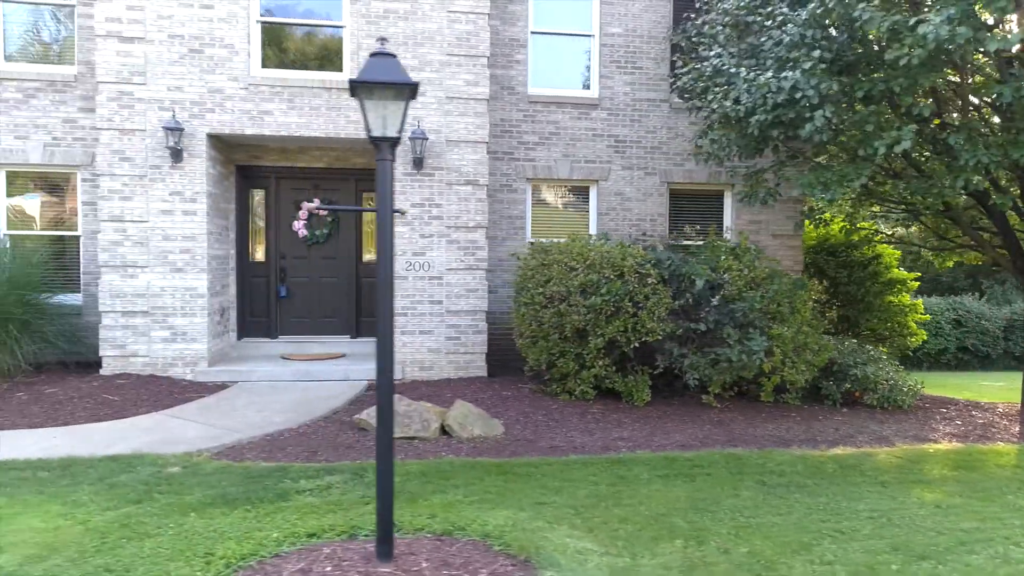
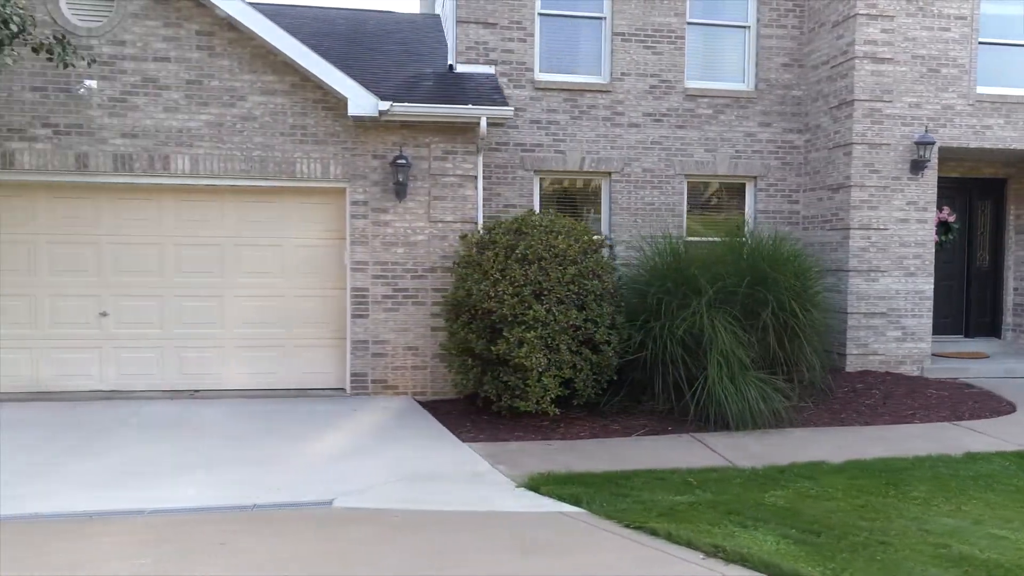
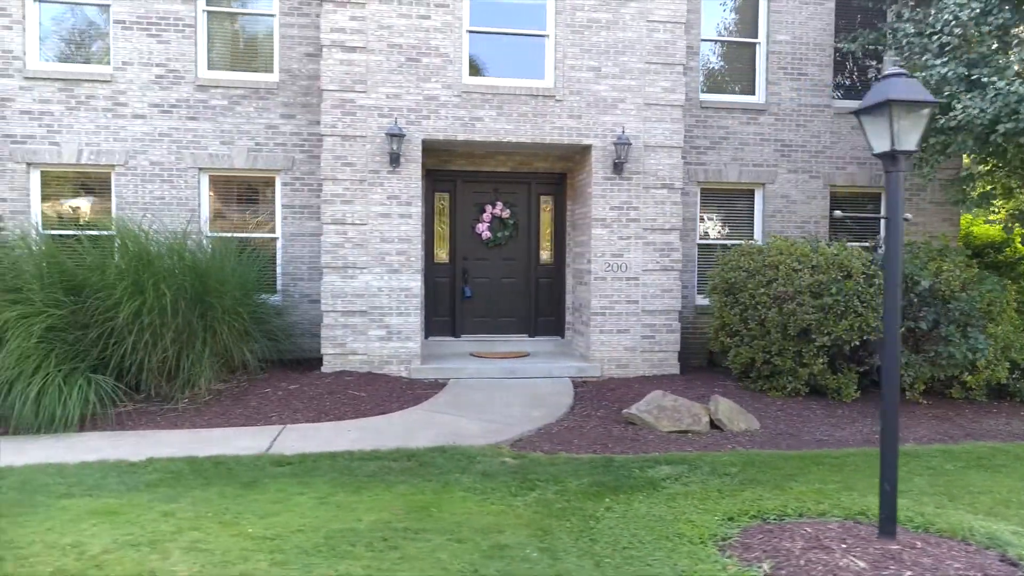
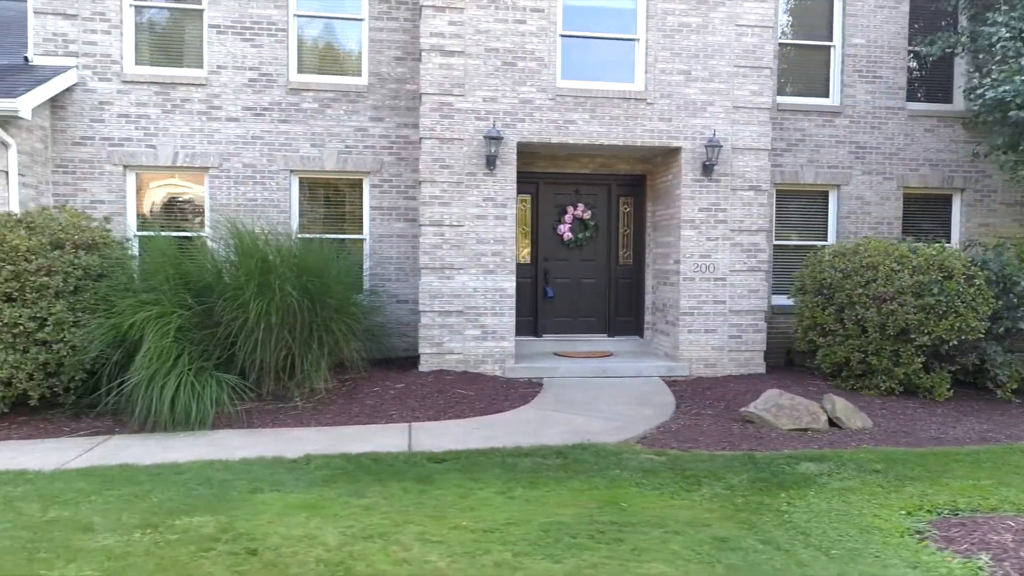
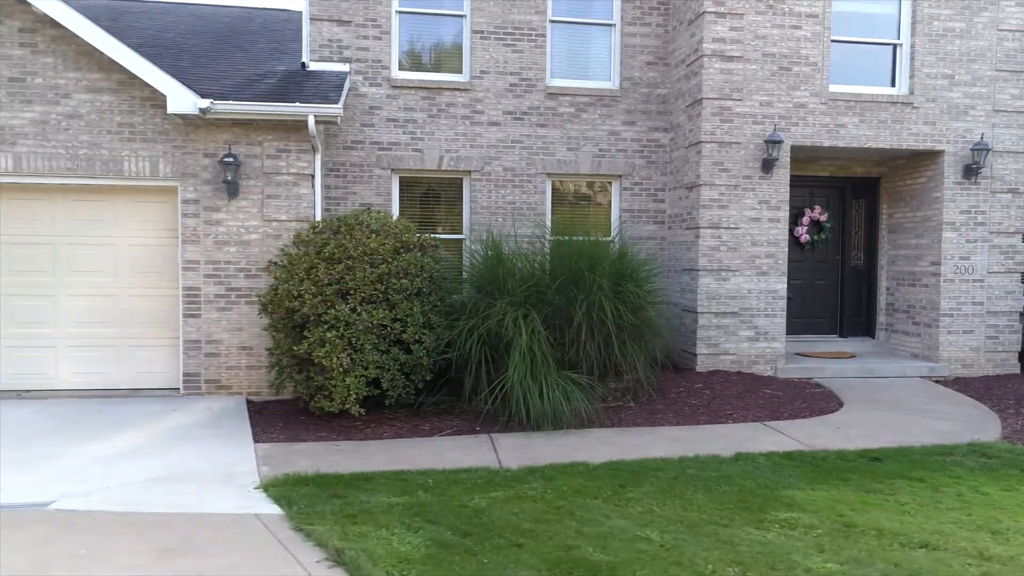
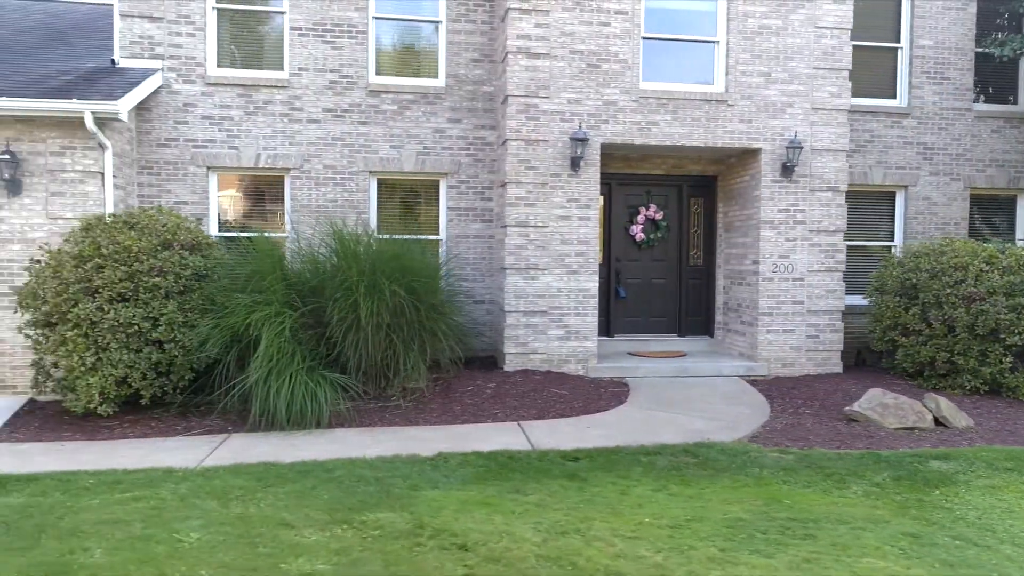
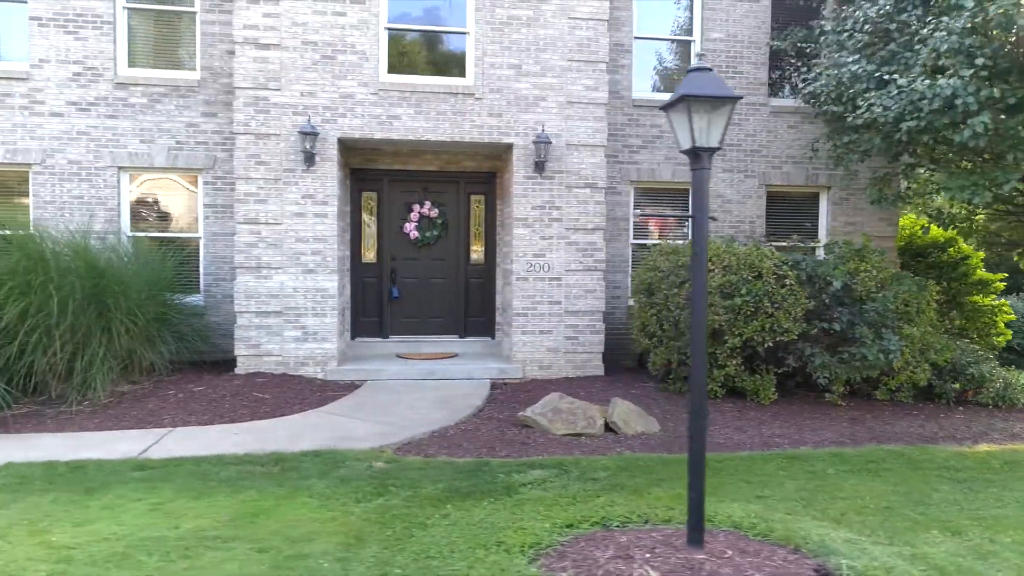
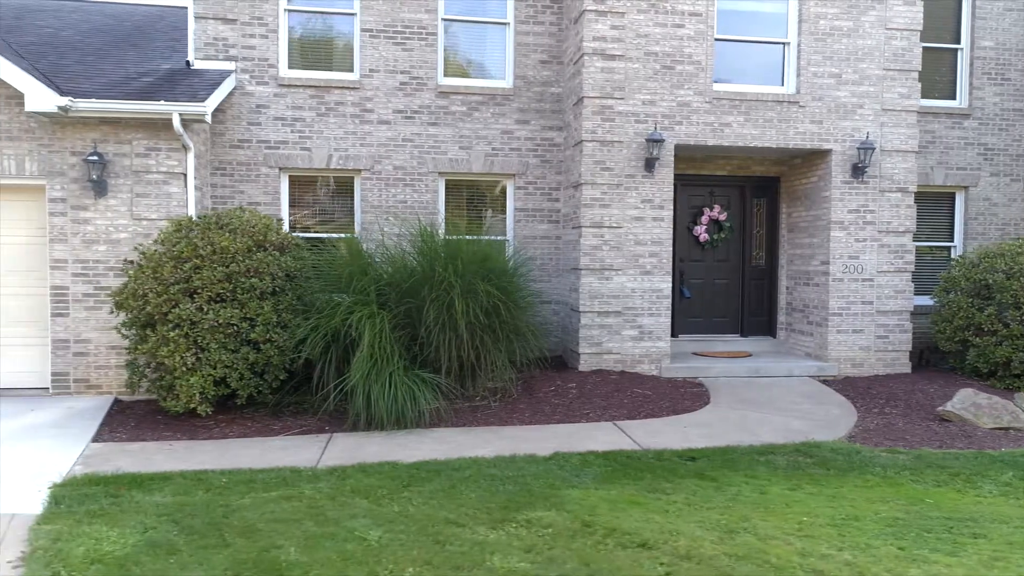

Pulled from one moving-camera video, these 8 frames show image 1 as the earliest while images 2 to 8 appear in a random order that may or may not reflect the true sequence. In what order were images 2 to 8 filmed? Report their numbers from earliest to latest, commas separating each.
7, 3, 4, 6, 8, 5, 2
